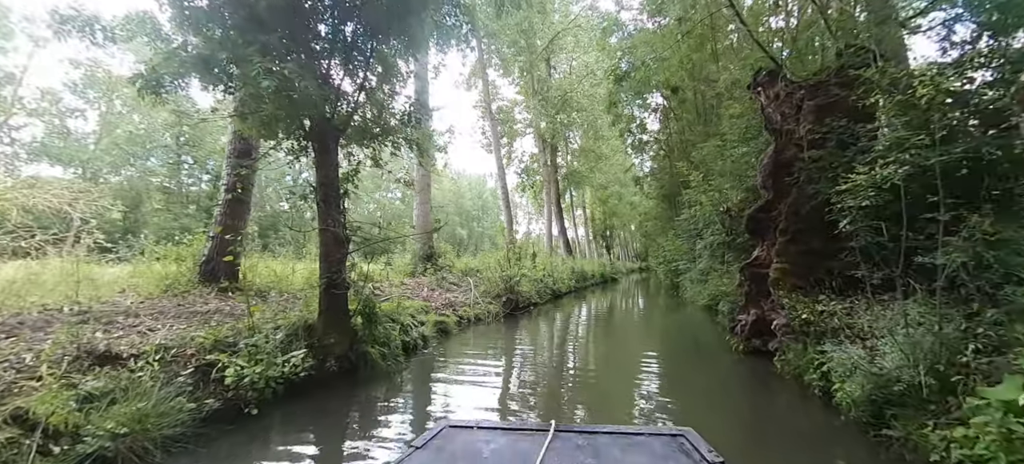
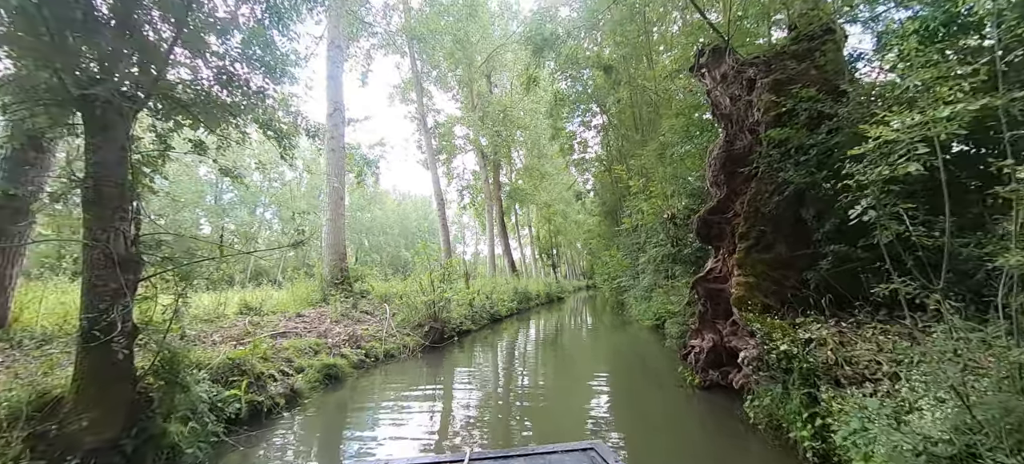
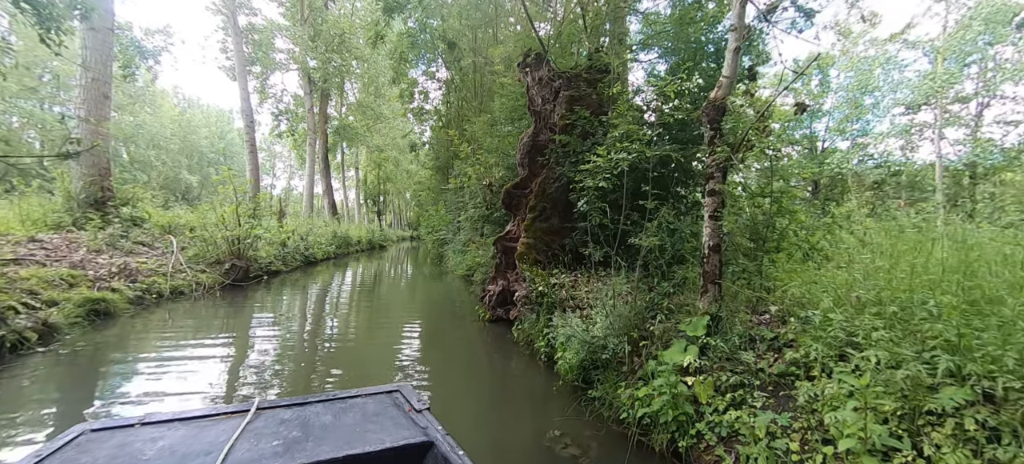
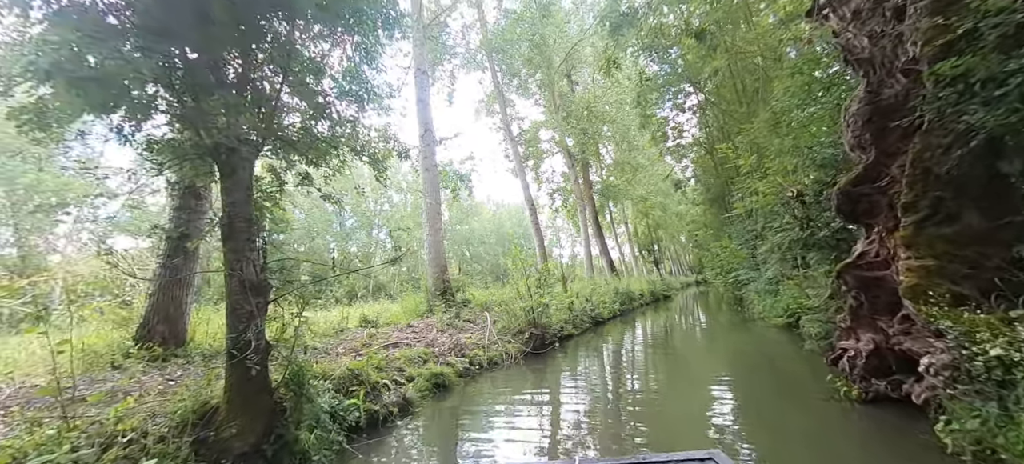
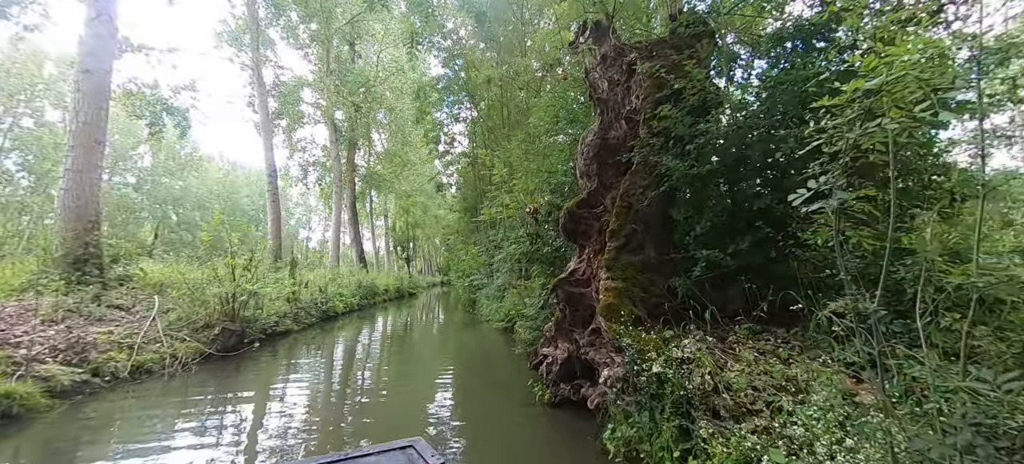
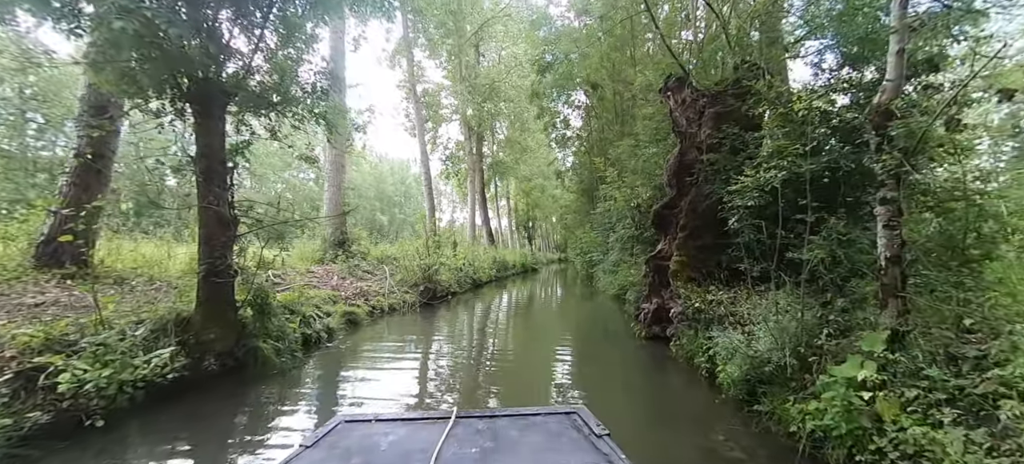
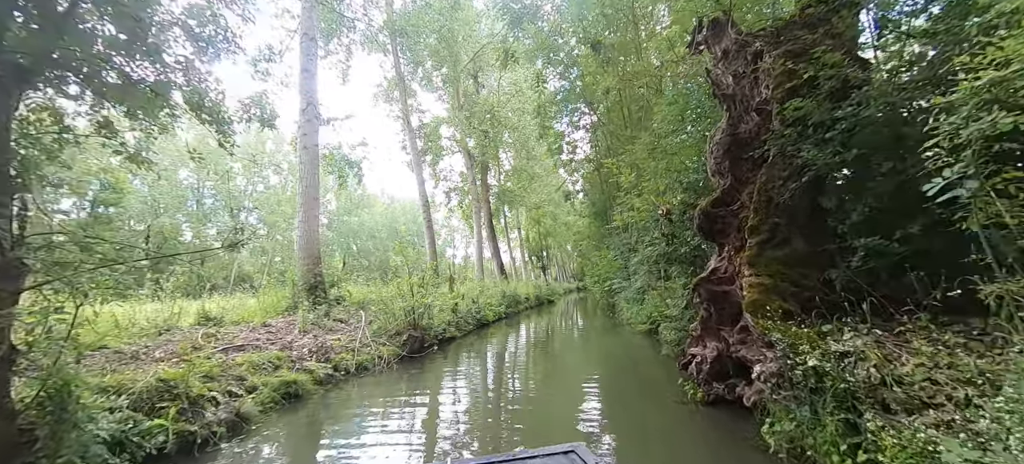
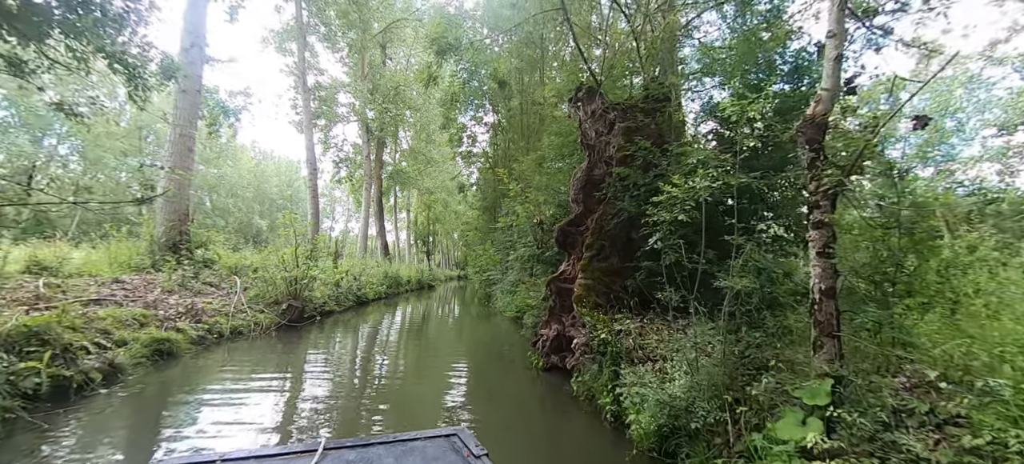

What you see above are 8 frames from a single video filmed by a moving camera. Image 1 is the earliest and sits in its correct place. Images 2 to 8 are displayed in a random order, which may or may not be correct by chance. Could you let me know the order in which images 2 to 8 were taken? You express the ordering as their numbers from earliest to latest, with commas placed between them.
6, 3, 8, 2, 4, 7, 5
